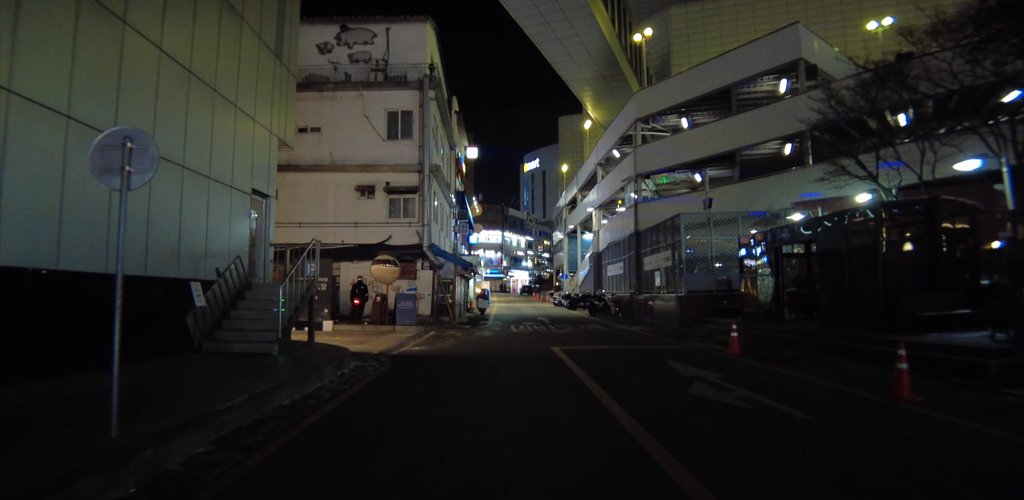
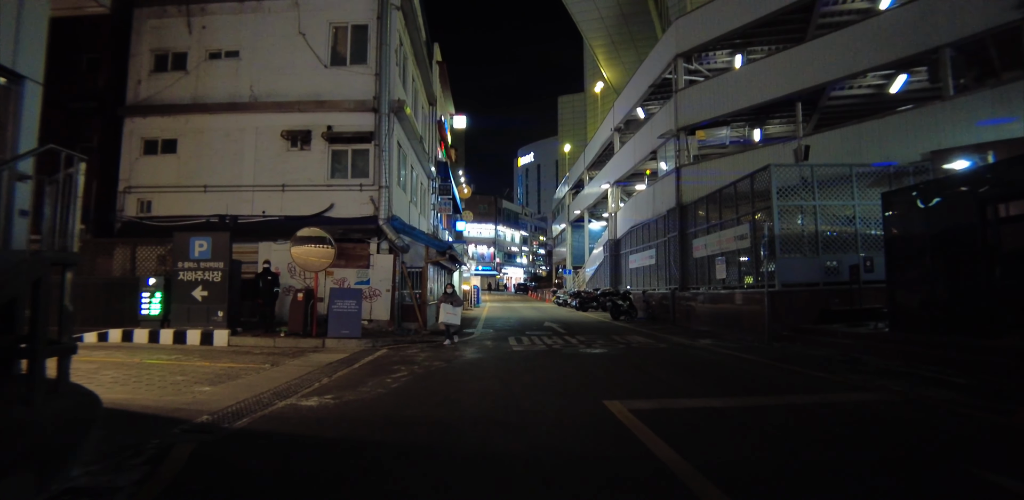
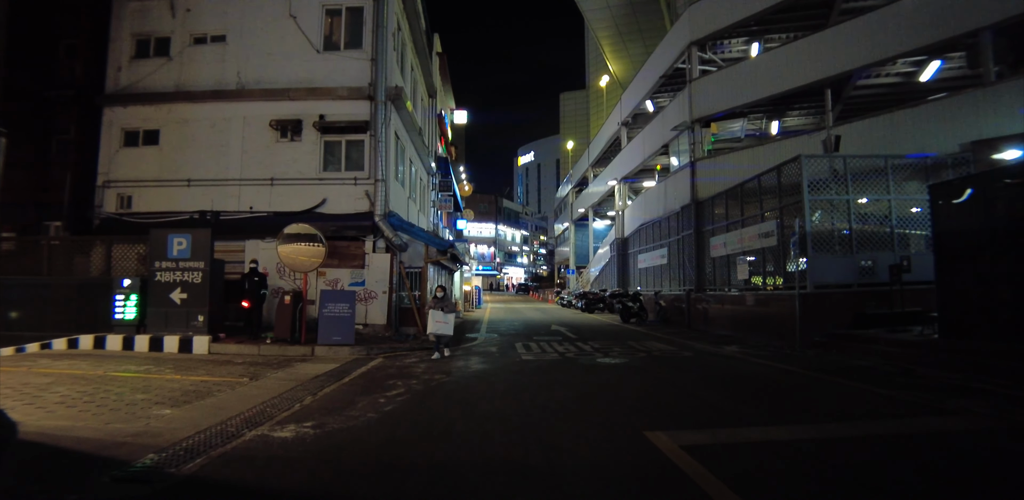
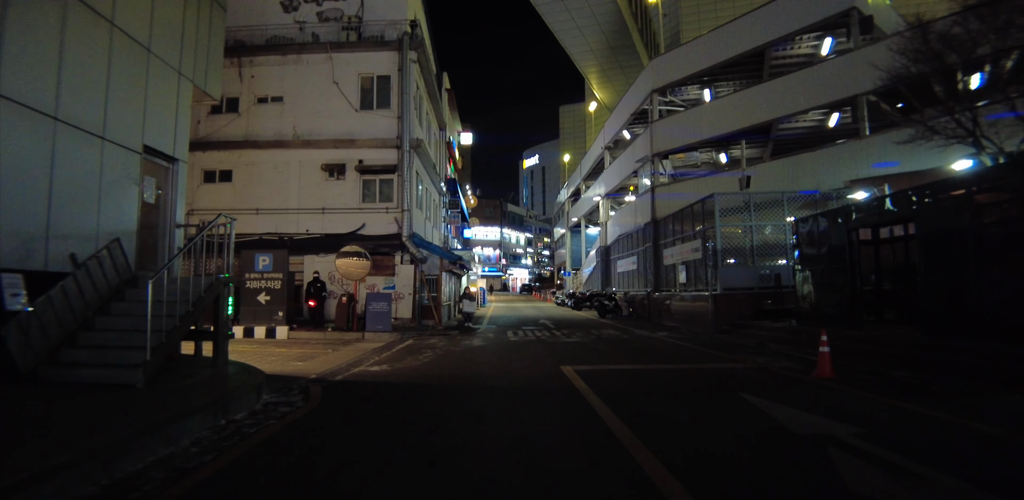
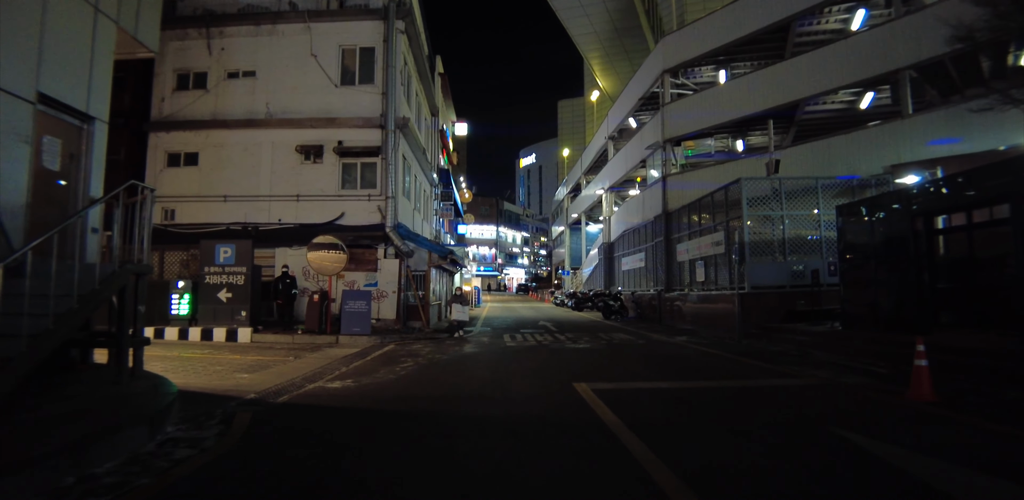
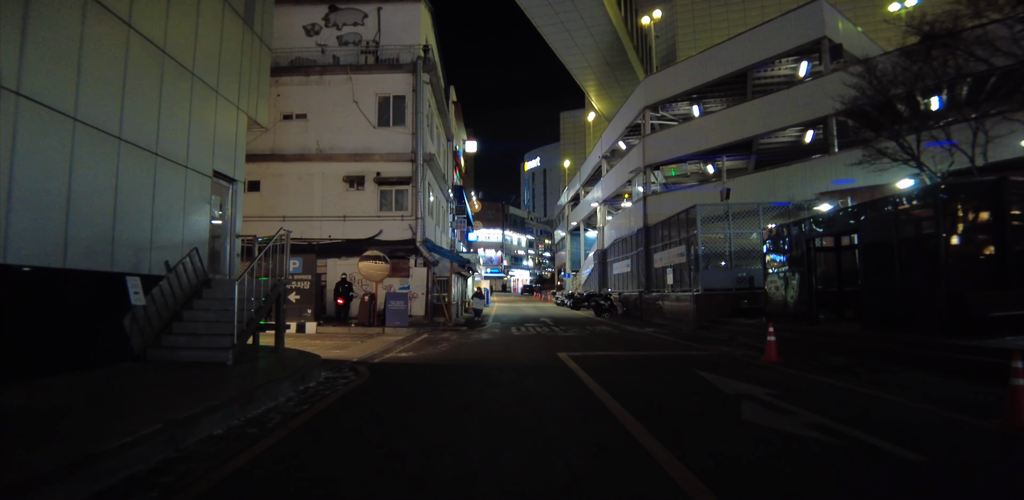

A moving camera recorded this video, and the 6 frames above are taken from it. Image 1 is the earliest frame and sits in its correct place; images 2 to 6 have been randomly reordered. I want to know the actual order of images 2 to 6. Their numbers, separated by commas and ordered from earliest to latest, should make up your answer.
6, 4, 5, 2, 3
